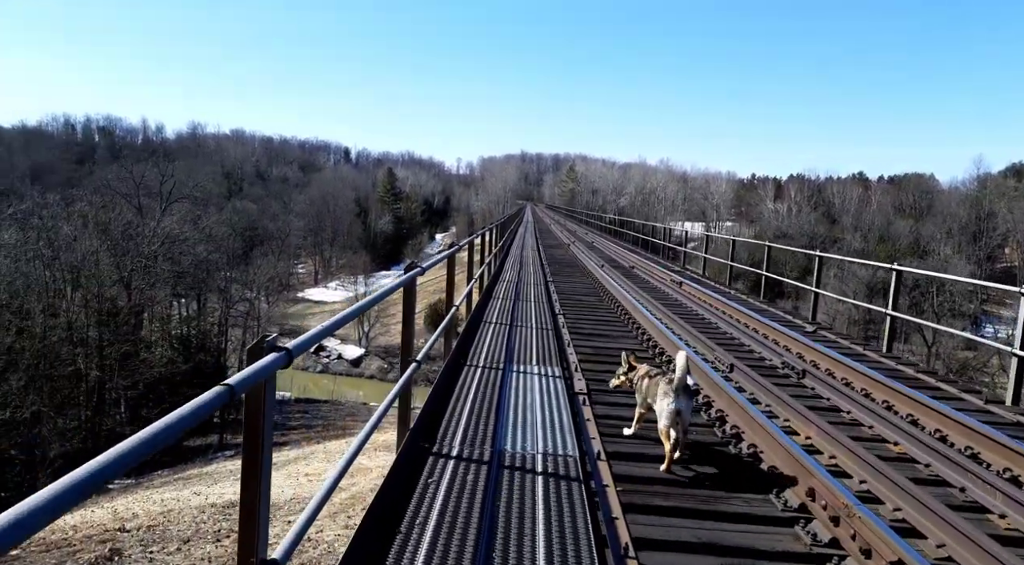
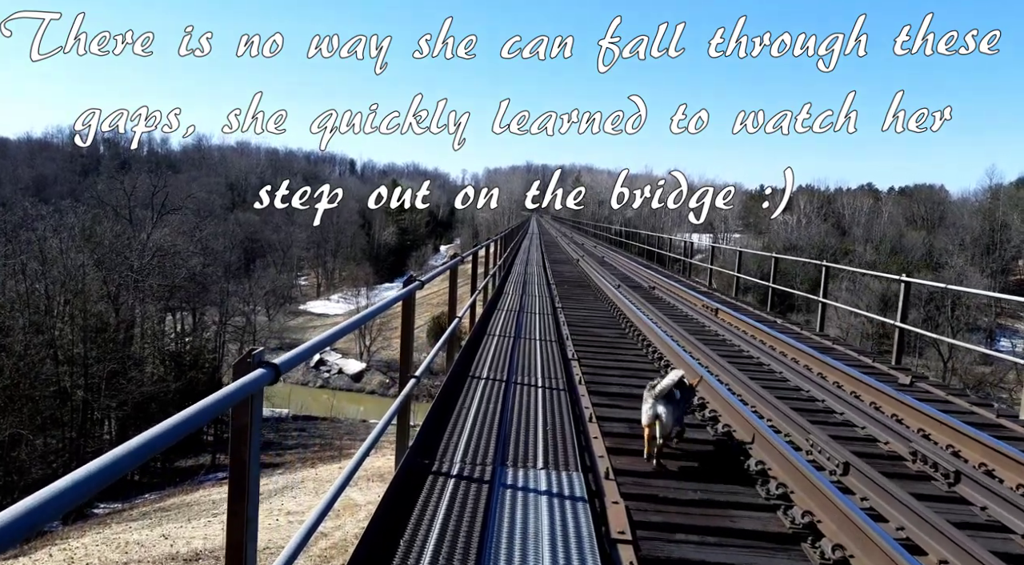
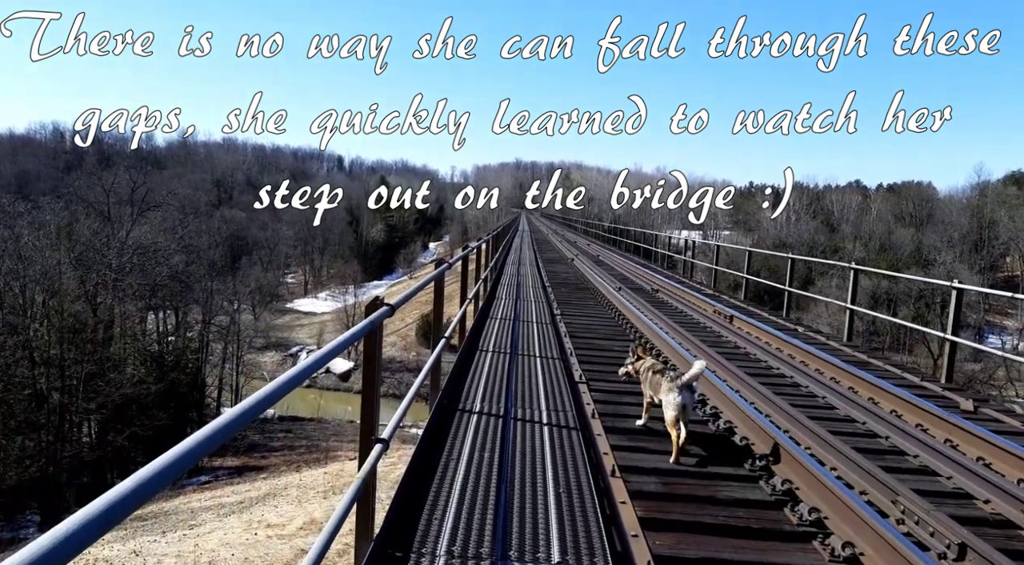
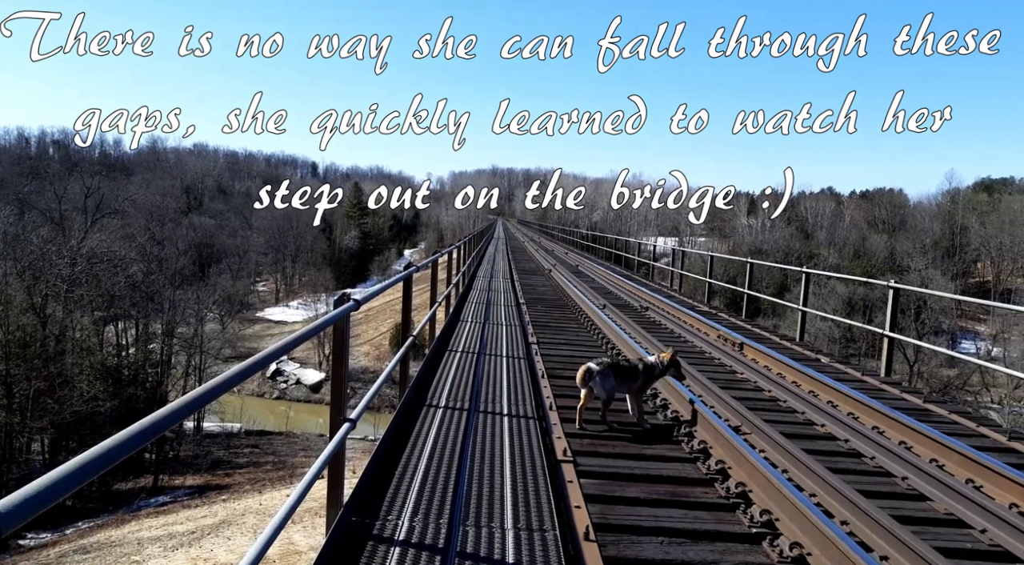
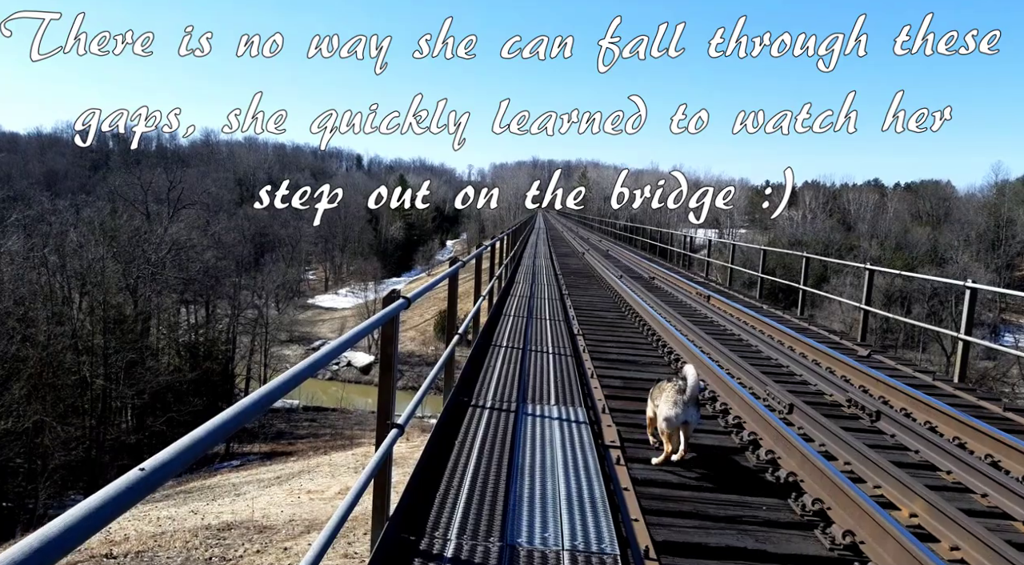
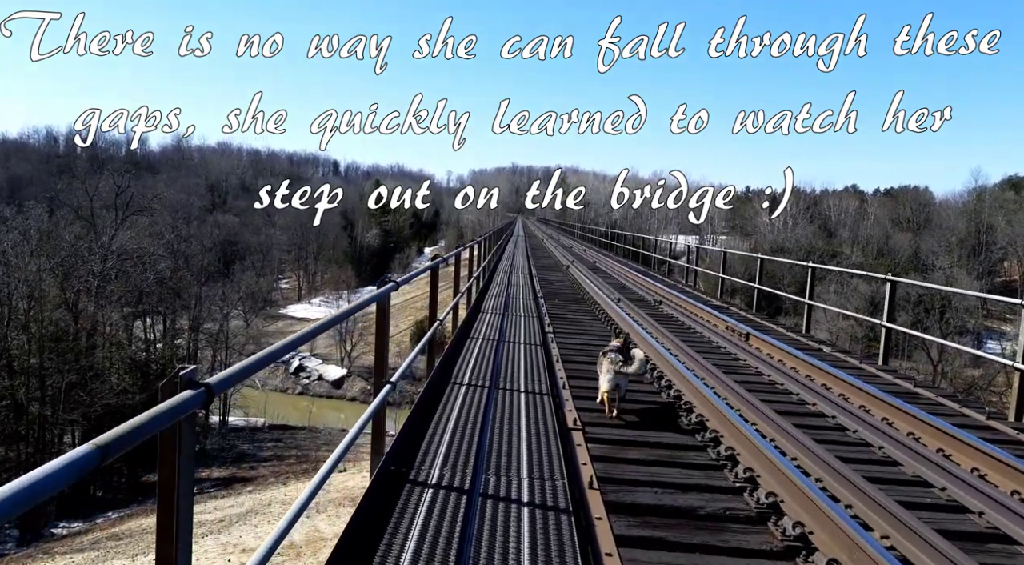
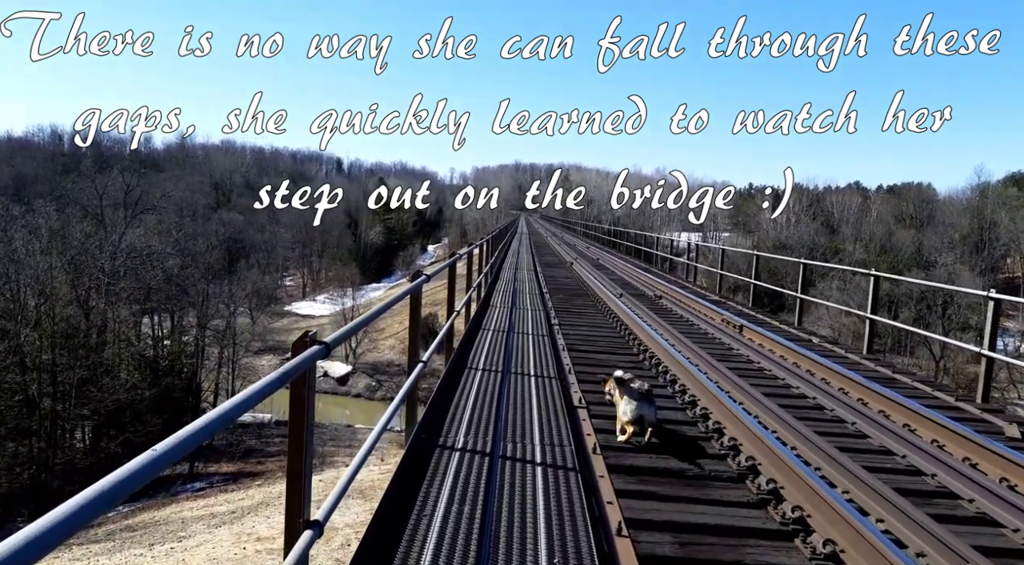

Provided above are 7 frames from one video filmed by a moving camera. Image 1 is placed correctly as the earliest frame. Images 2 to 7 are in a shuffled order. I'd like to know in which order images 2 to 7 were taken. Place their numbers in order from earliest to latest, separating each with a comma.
5, 2, 3, 7, 6, 4
